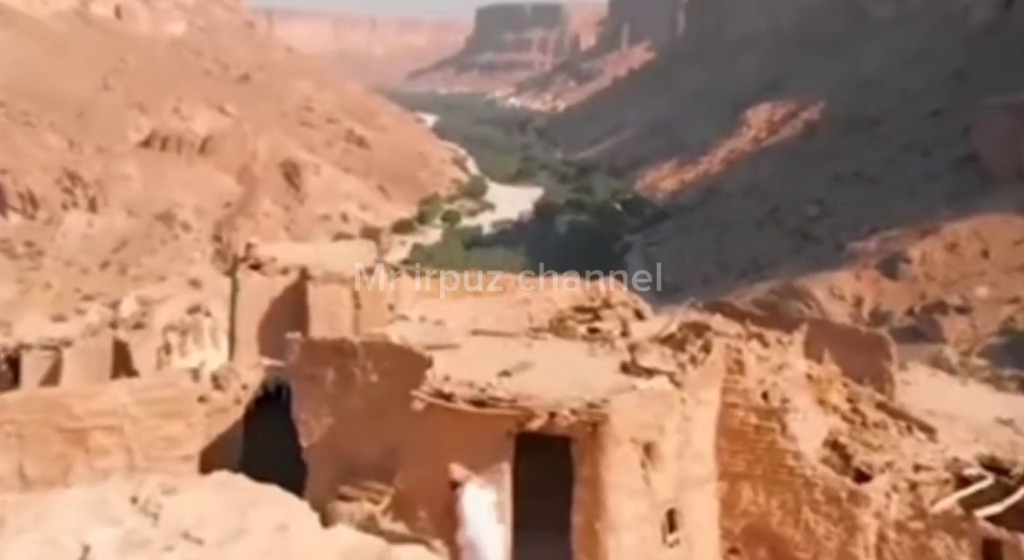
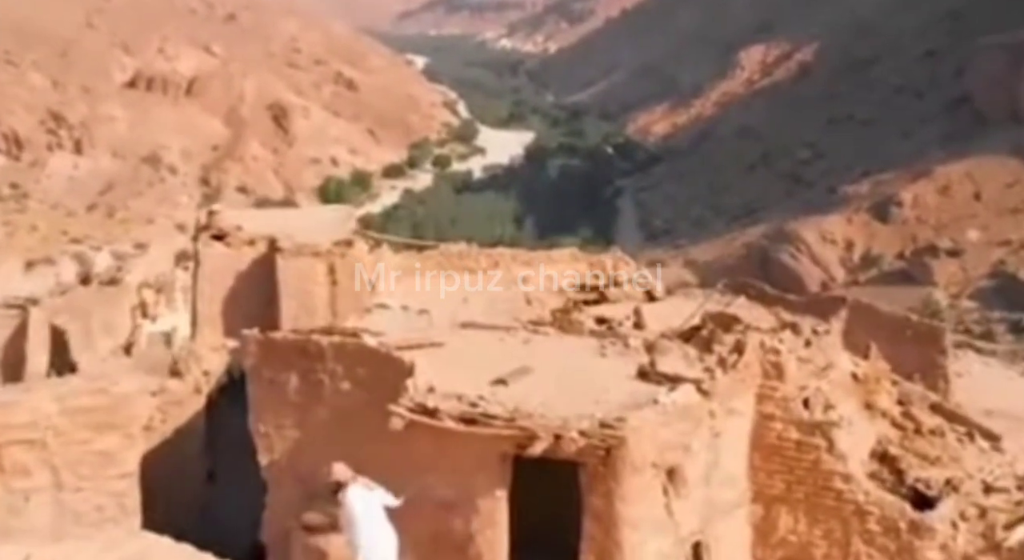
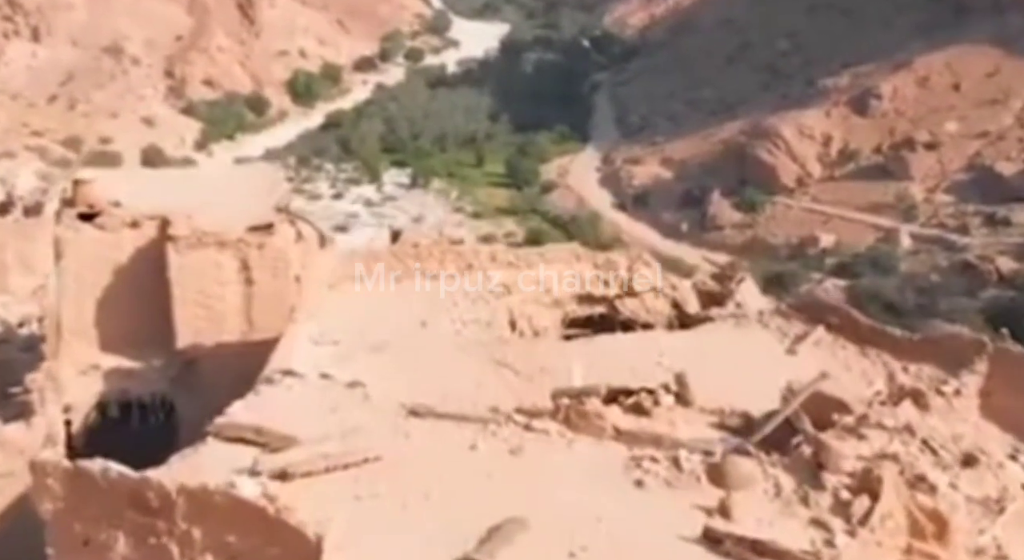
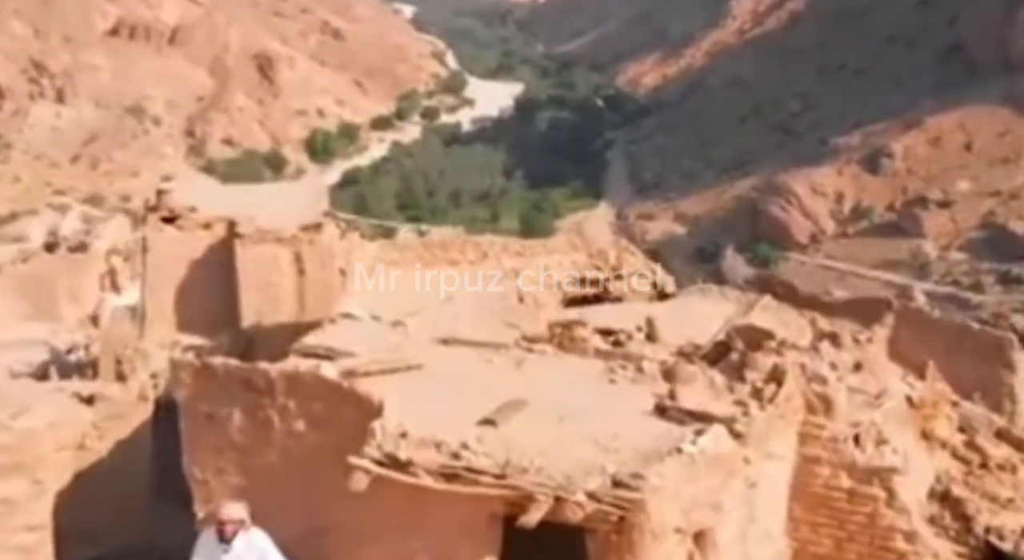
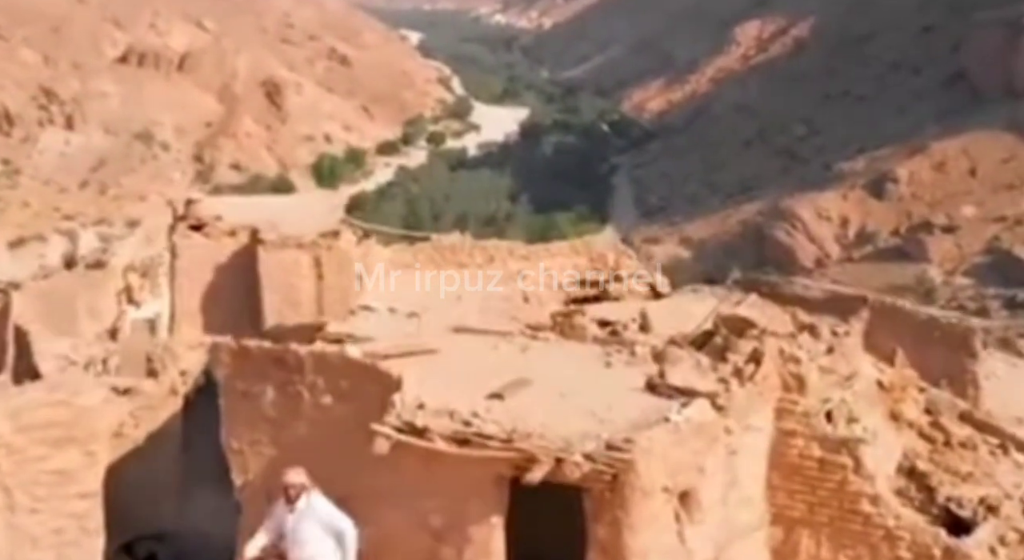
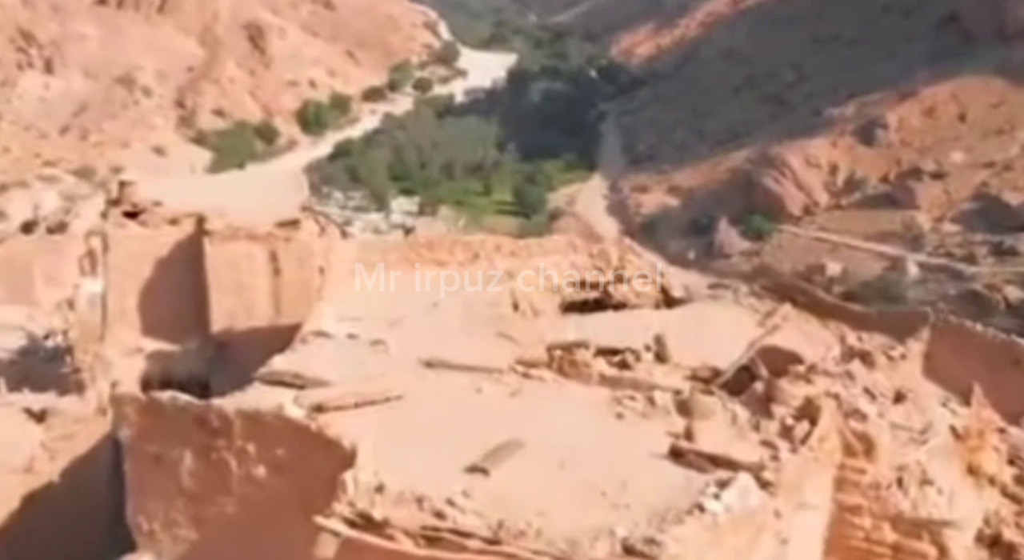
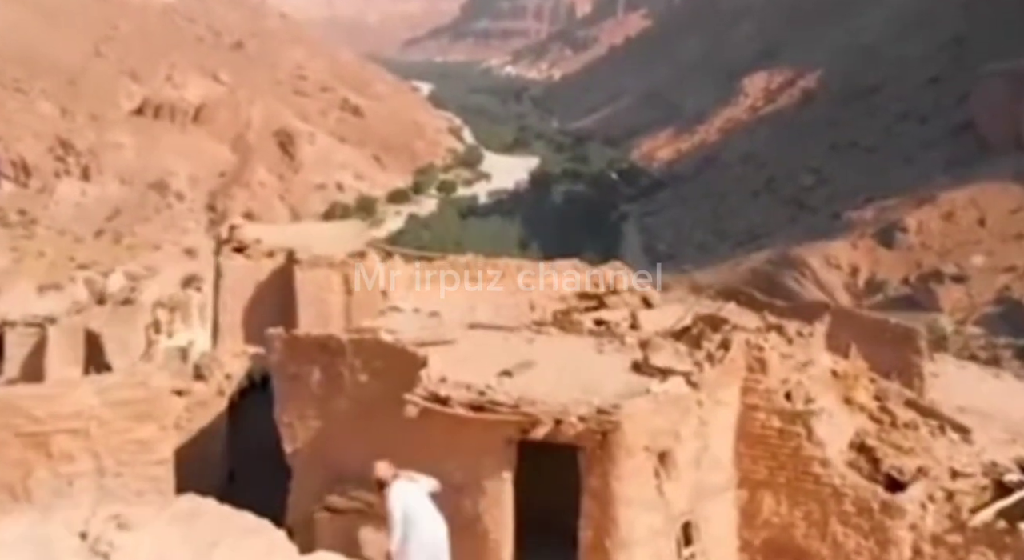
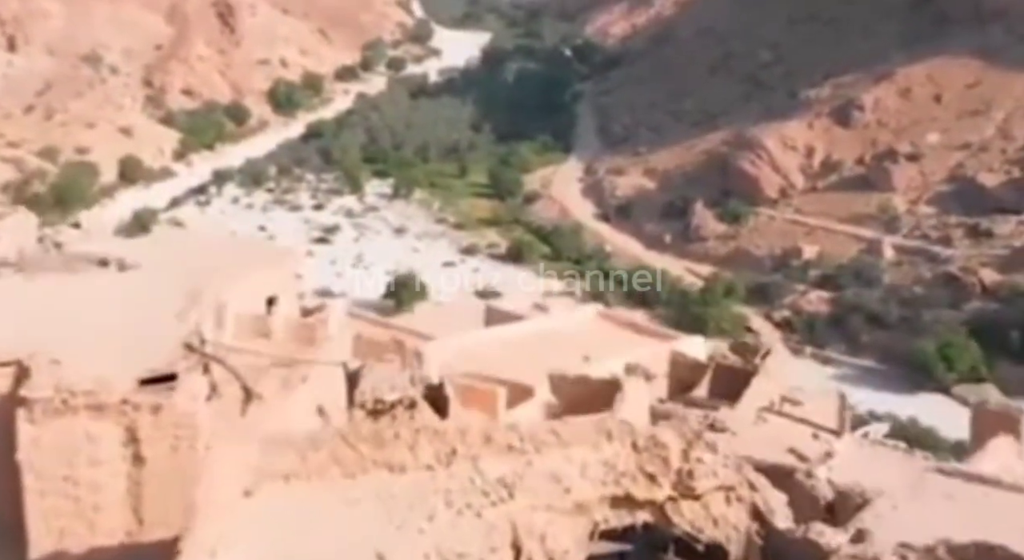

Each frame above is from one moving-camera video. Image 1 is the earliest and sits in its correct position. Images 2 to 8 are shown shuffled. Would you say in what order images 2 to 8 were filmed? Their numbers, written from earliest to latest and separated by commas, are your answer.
7, 2, 5, 4, 6, 3, 8
